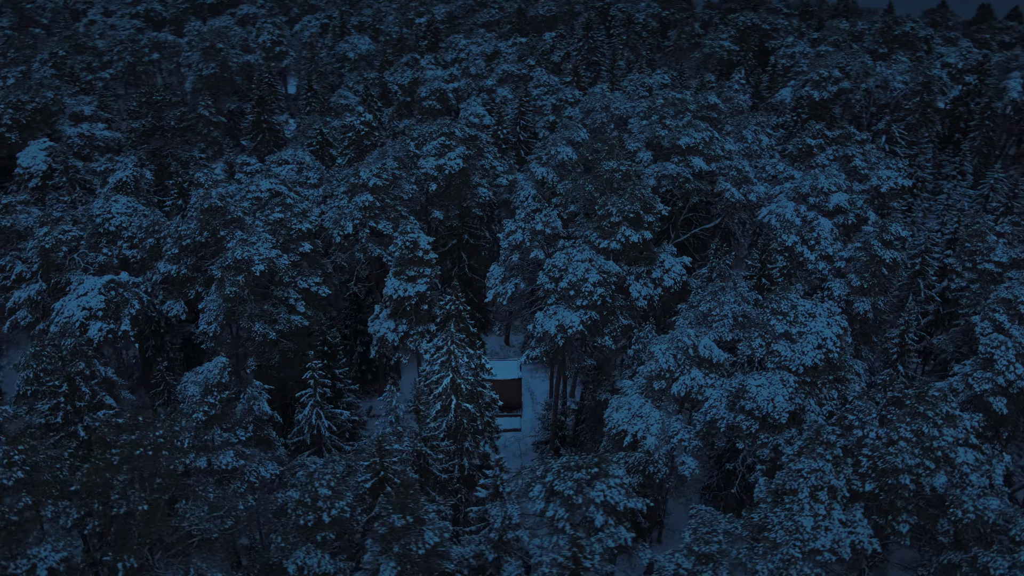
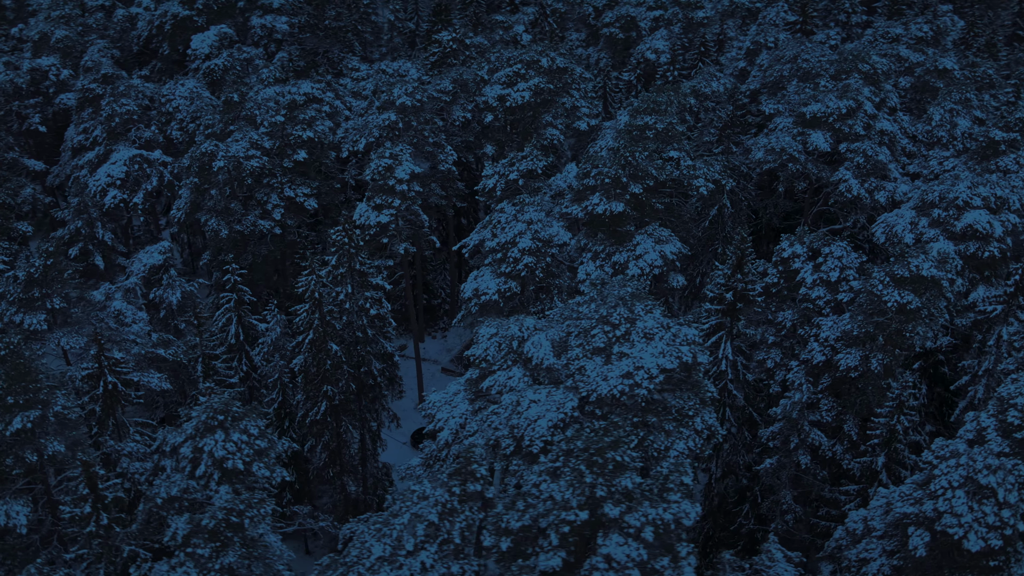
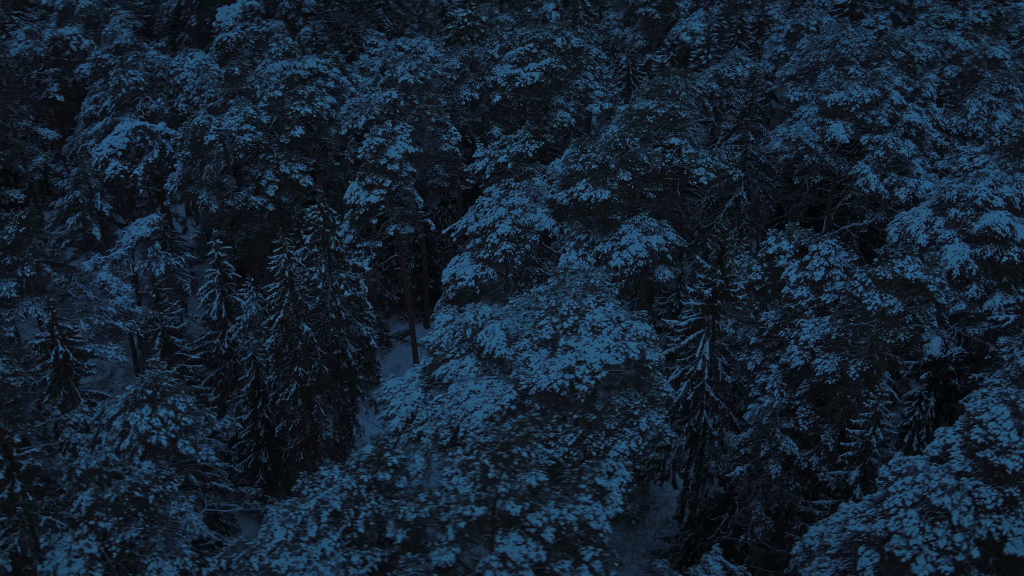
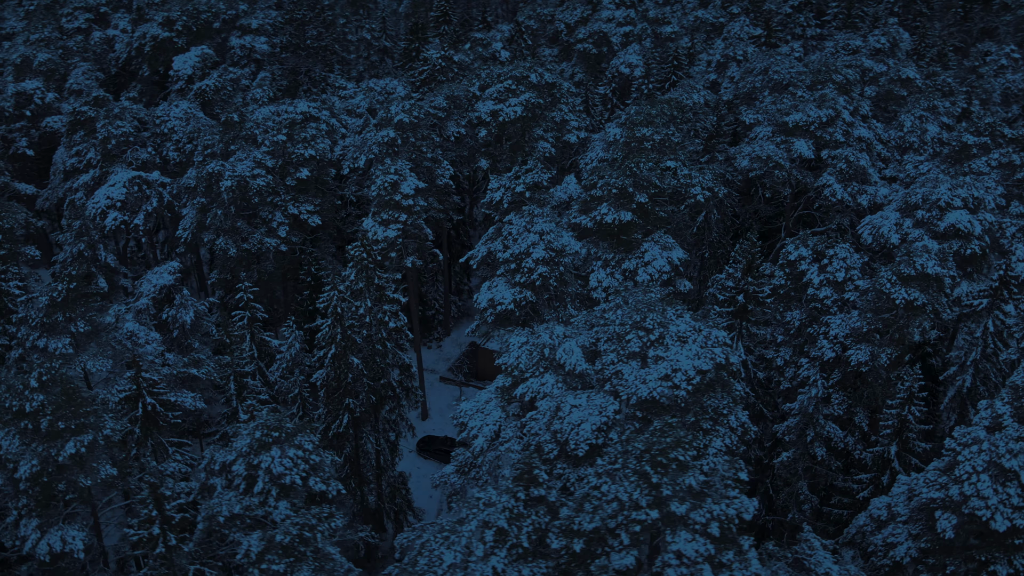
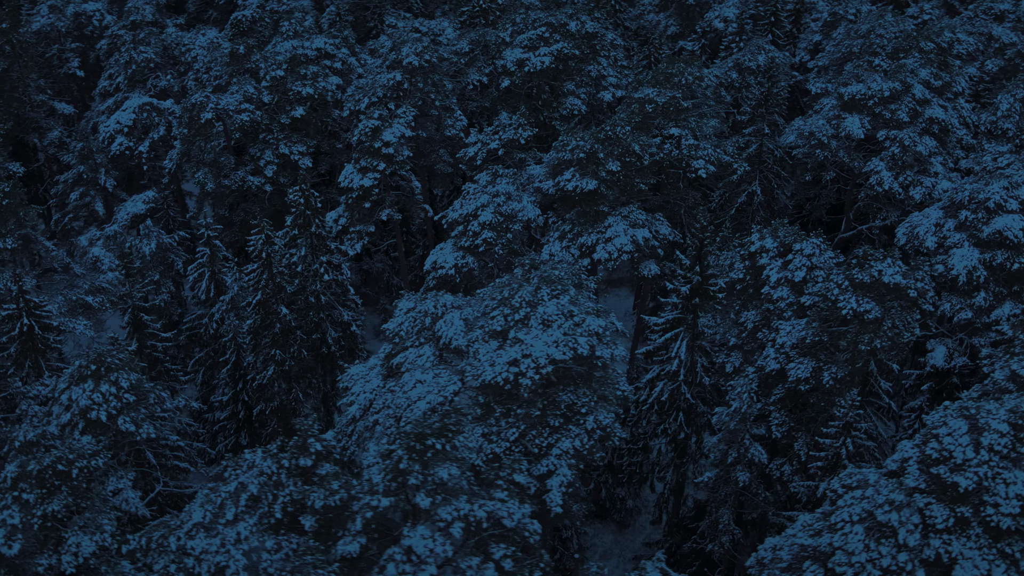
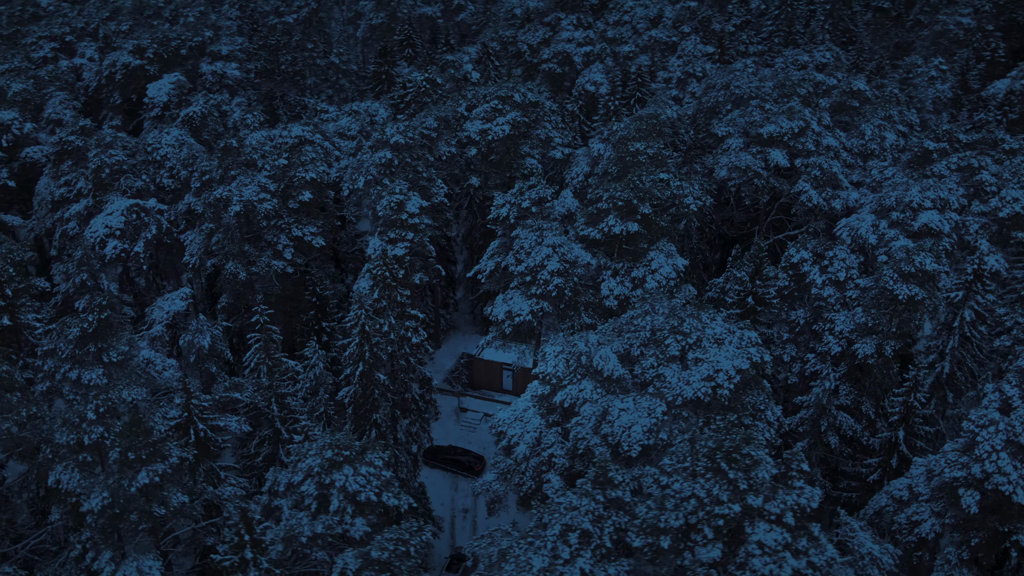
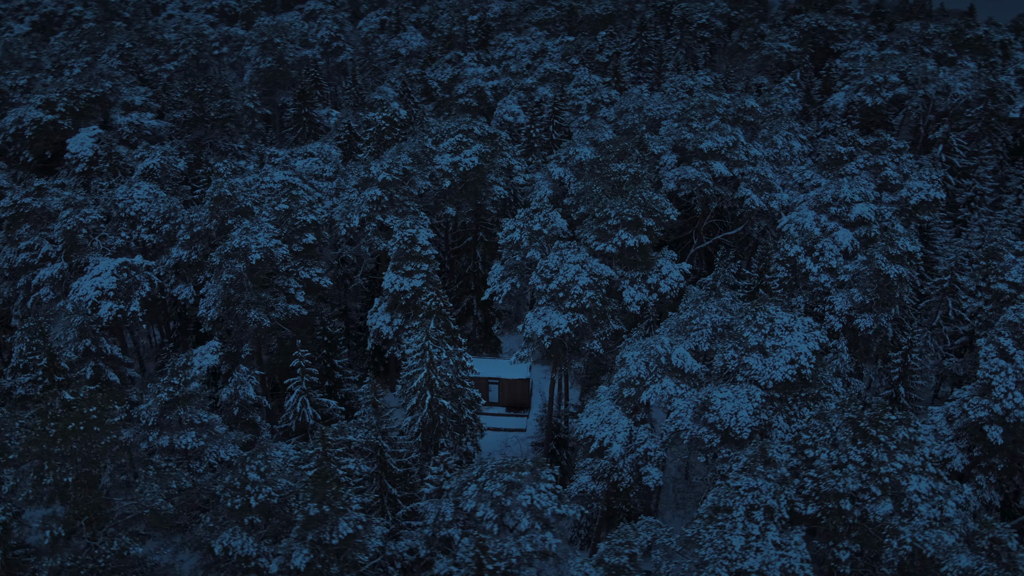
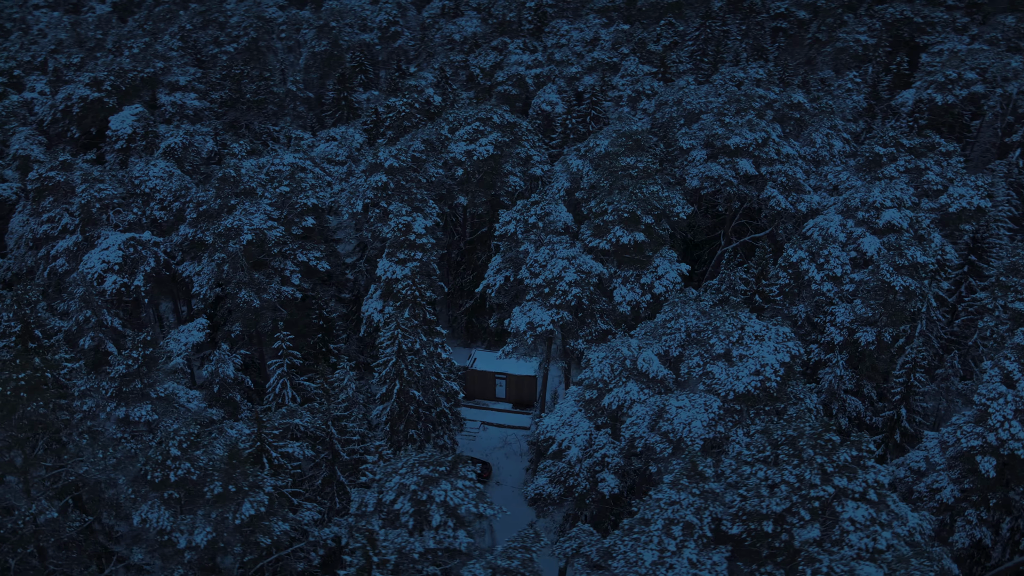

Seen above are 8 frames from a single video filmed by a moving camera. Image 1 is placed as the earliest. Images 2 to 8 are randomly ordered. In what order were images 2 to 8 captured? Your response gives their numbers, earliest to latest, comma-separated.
7, 8, 6, 4, 2, 3, 5
